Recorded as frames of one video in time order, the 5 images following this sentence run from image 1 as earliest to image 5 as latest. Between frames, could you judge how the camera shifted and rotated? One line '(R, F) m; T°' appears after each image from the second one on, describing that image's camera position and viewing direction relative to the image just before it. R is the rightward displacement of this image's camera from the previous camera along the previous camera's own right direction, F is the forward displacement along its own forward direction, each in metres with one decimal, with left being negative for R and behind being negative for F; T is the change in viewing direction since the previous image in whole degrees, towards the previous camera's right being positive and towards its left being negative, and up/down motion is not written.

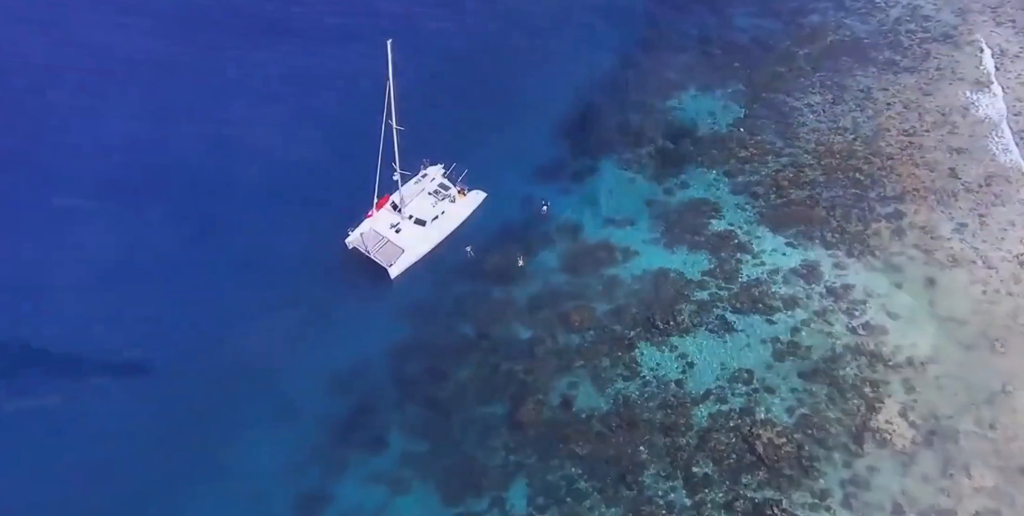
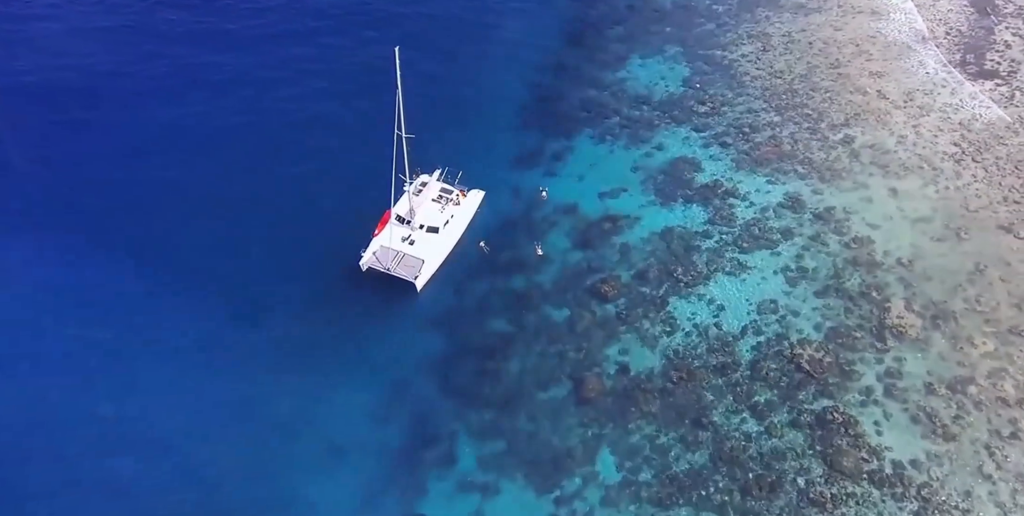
(-6.7, -0.3) m; +10°
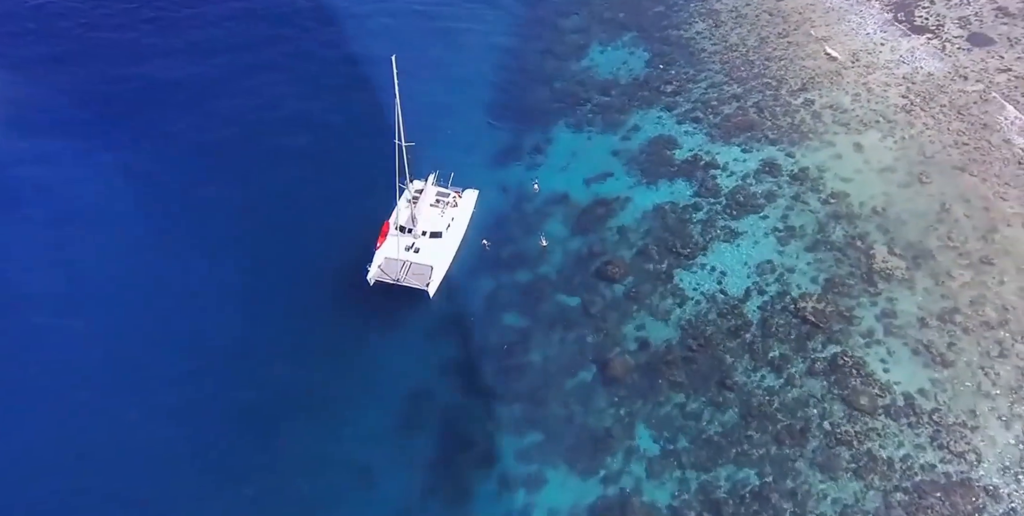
(-3.7, -0.4) m; +6°
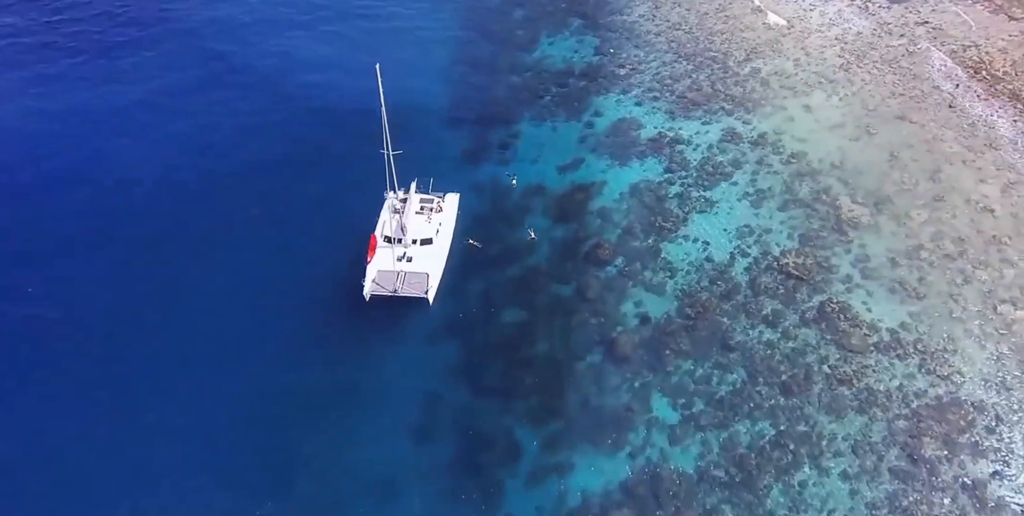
(-3.0, -0.4) m; +6°
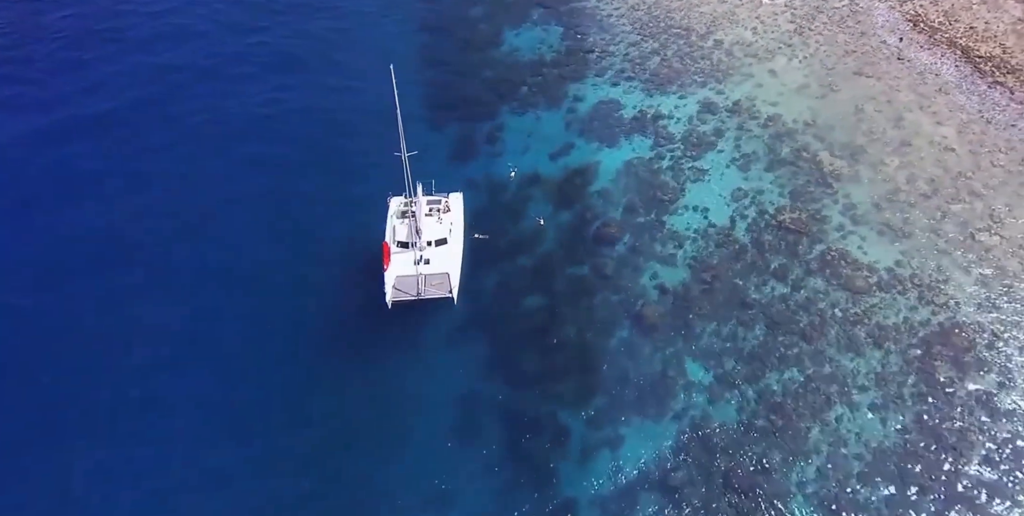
(-4.4, -0.2) m; +6°
